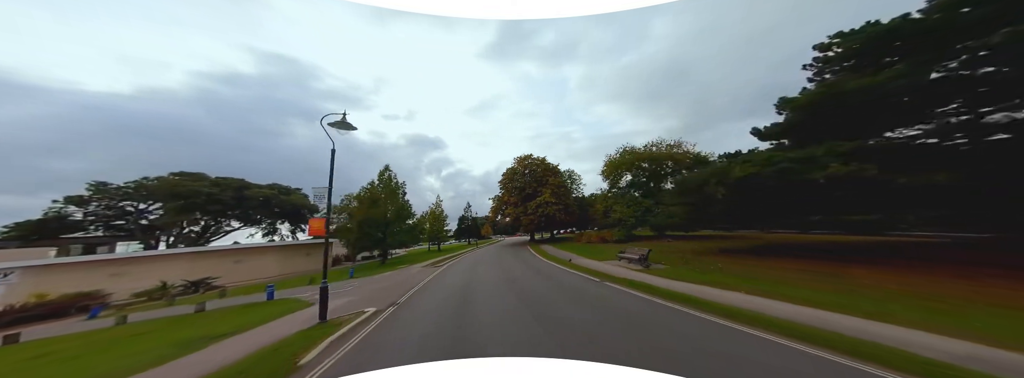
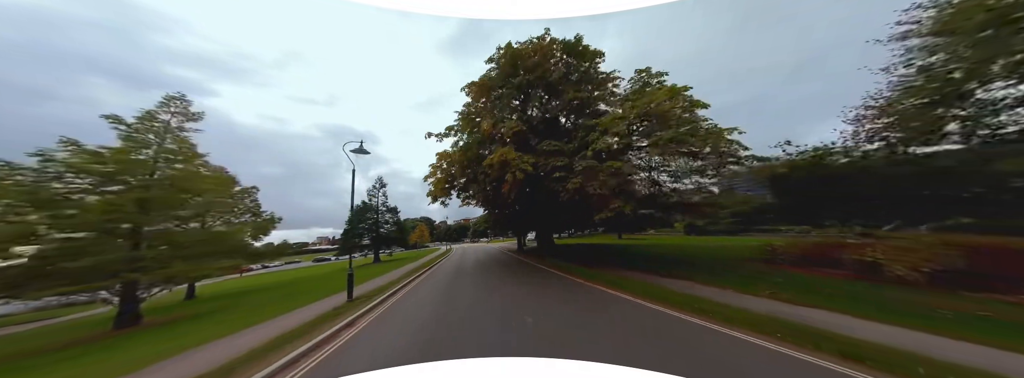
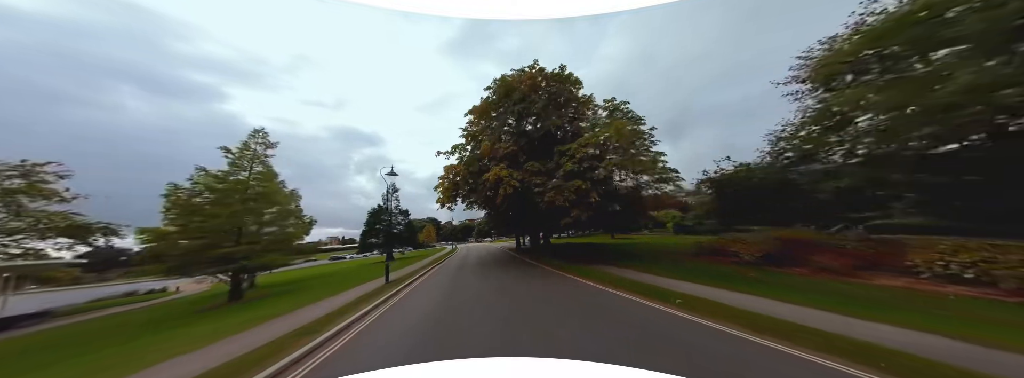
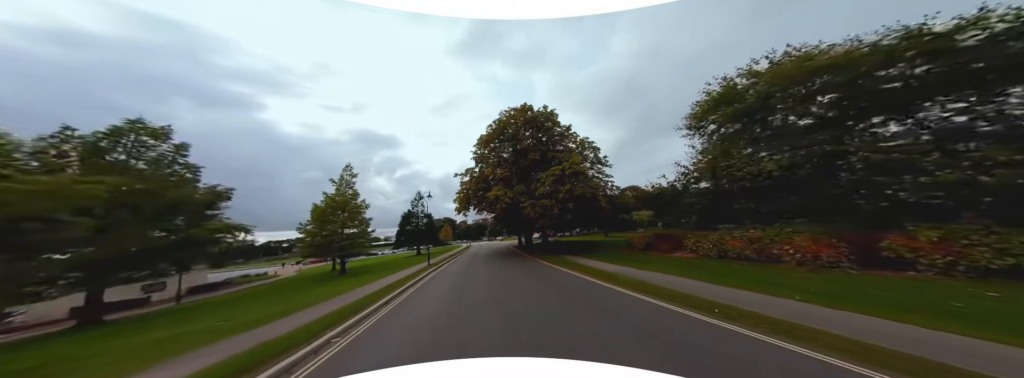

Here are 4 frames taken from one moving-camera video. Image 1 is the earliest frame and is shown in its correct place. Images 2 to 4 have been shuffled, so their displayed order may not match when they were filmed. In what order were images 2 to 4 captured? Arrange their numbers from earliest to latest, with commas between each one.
4, 3, 2
